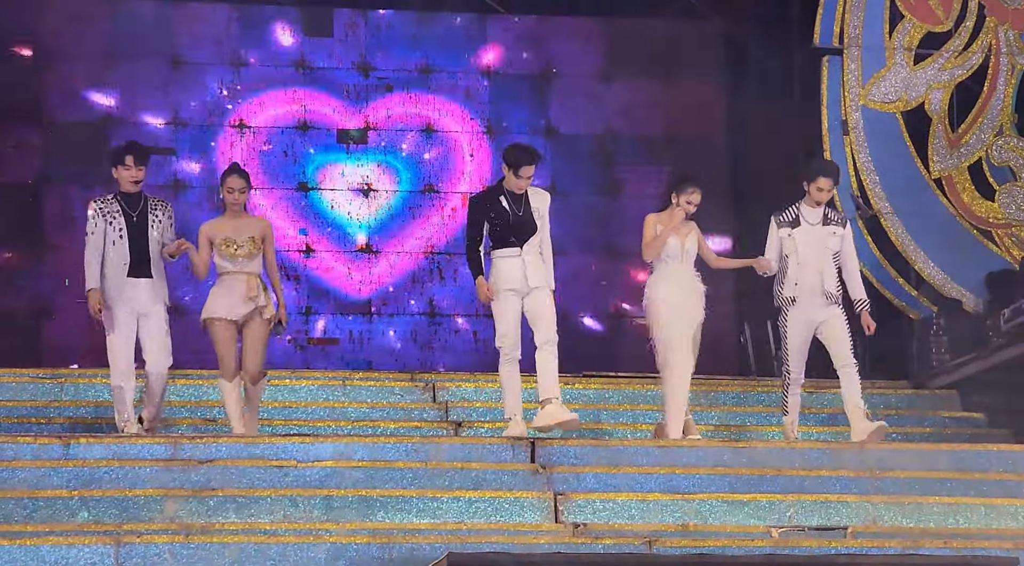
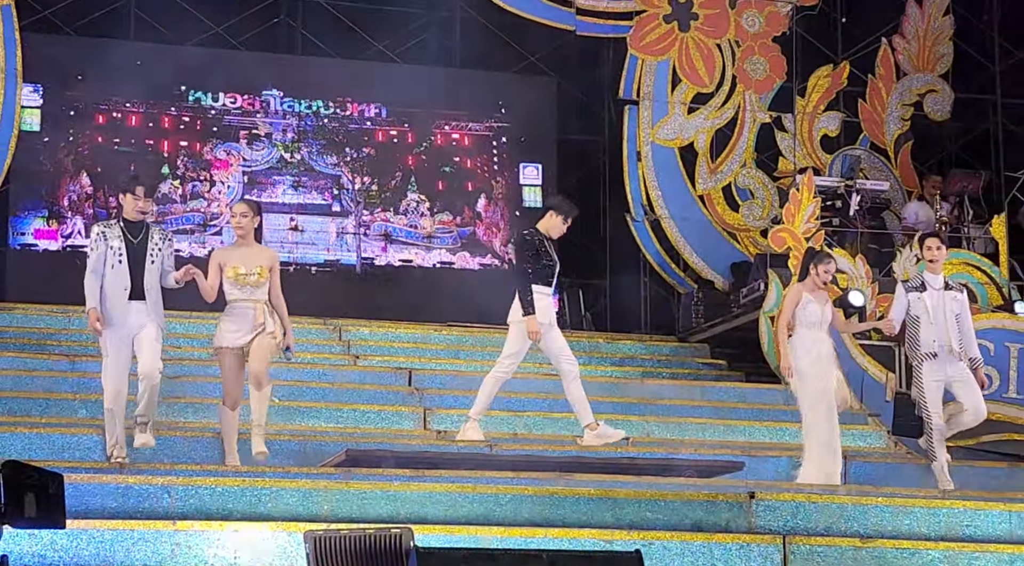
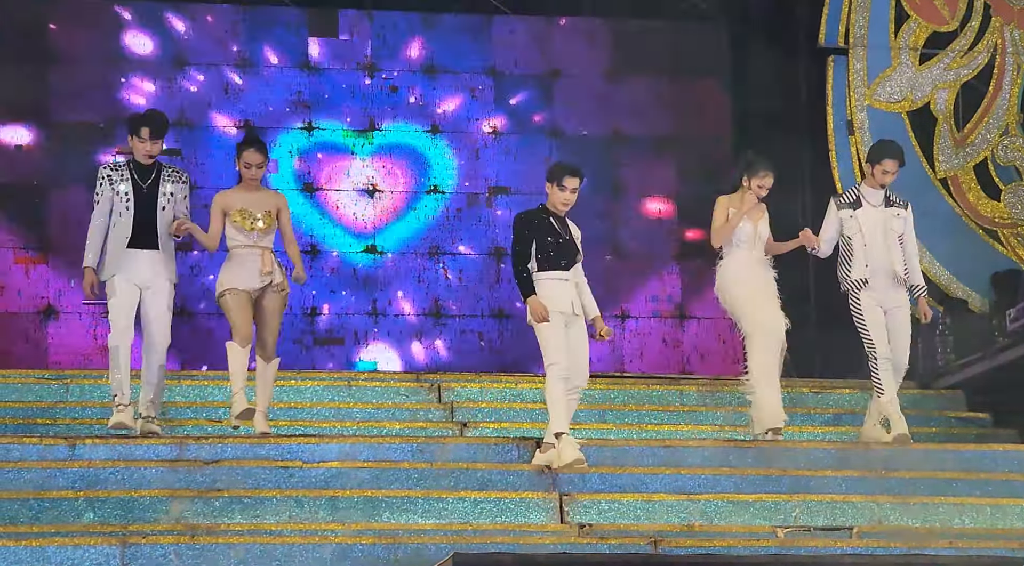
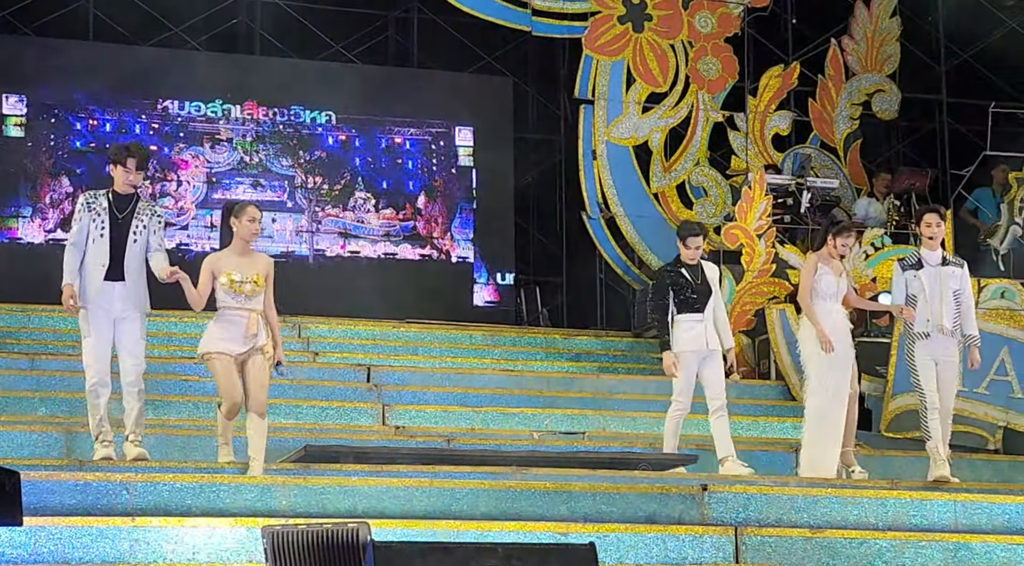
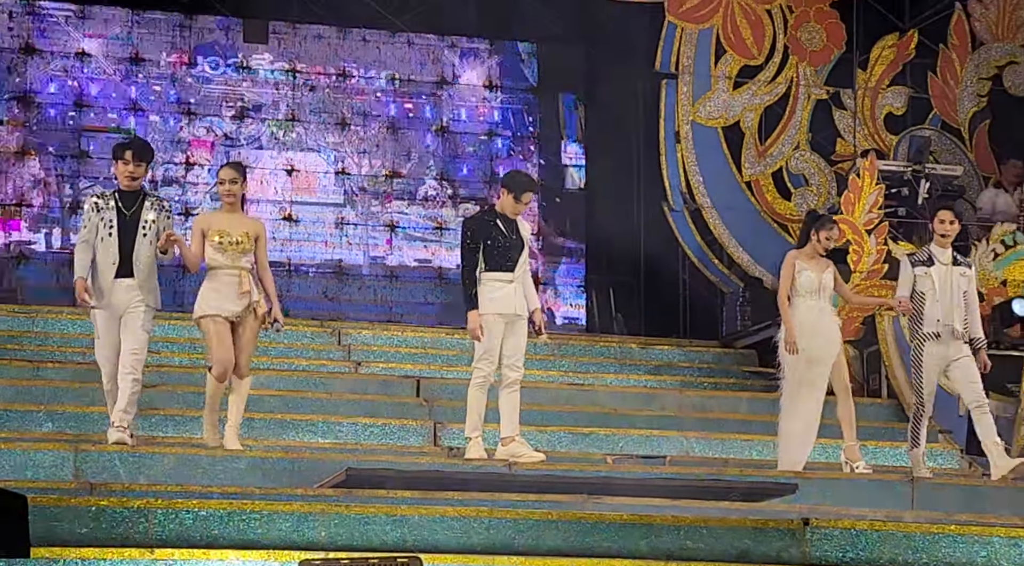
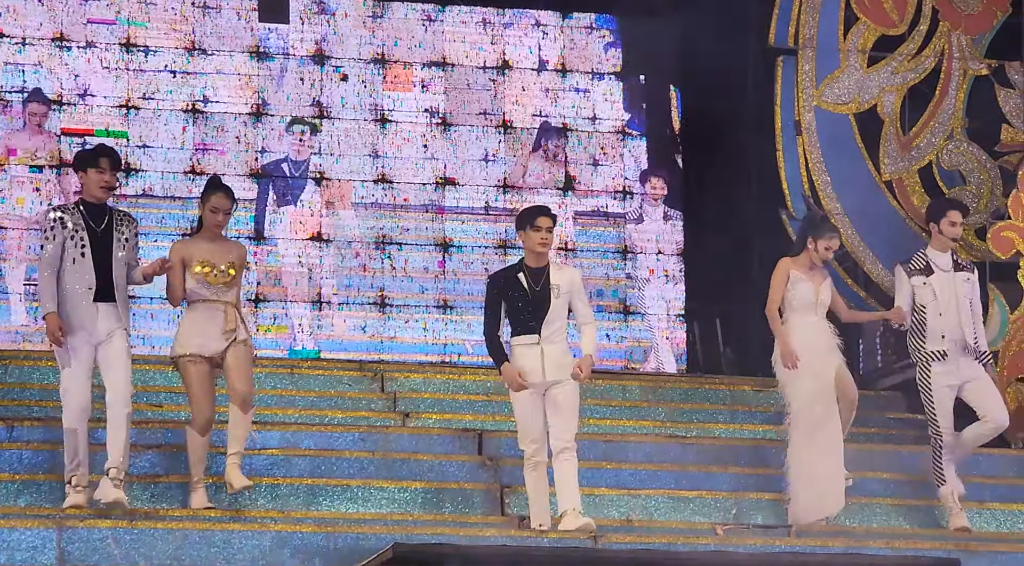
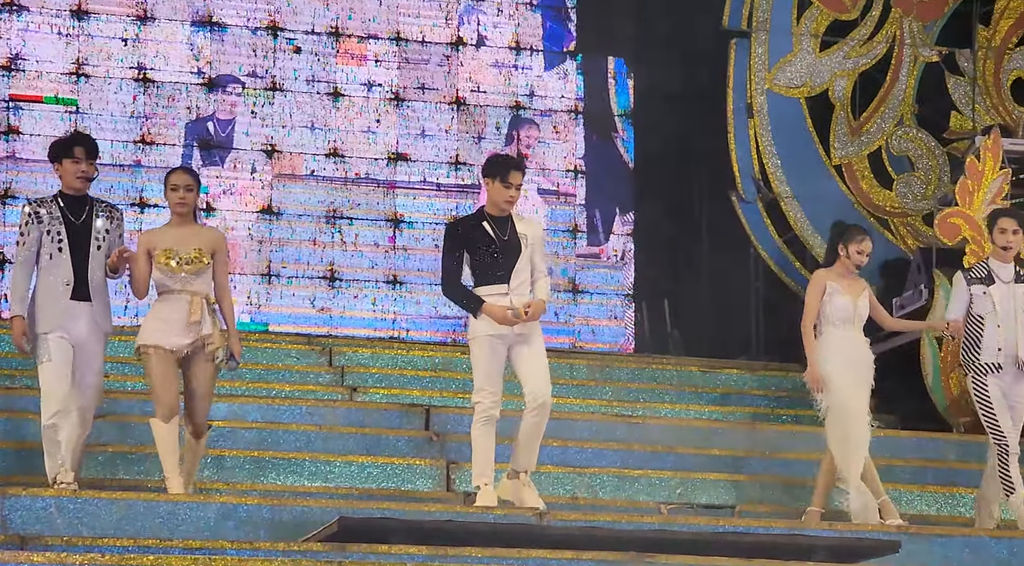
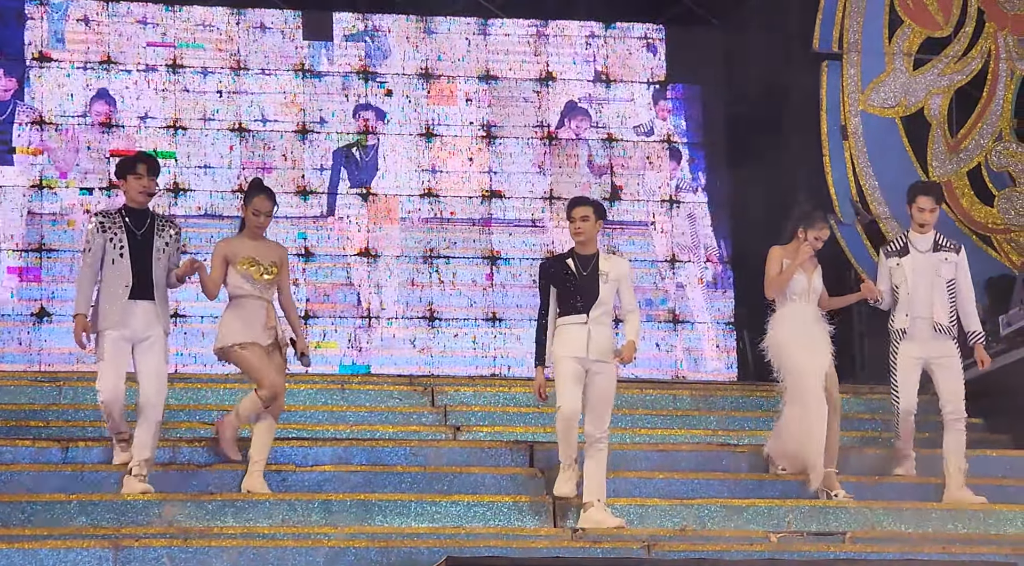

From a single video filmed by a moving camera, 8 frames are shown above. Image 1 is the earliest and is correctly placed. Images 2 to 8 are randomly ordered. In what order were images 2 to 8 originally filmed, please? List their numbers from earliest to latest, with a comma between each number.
3, 8, 6, 7, 5, 2, 4
